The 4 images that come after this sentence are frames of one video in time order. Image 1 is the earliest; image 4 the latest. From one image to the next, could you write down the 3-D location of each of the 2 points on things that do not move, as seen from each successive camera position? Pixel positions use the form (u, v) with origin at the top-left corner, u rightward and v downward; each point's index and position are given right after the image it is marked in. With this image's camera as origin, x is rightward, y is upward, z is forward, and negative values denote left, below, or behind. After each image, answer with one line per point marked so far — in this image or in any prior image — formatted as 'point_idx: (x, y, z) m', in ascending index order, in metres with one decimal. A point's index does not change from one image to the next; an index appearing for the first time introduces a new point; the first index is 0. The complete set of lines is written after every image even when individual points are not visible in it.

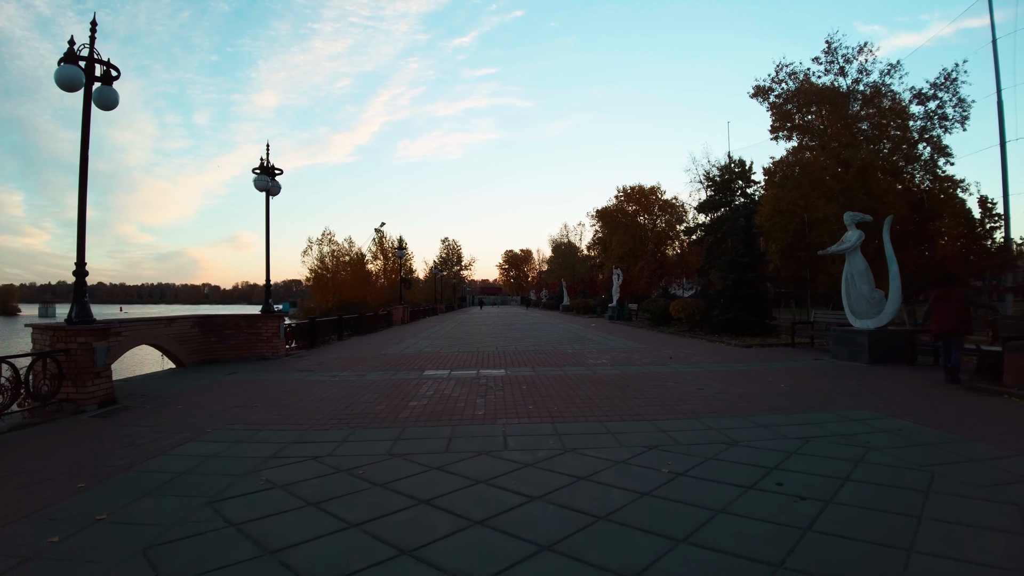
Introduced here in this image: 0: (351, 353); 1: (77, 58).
0: (-4.1, -1.7, +14.4) m
1: (-5.8, +3.1, +7.6) m
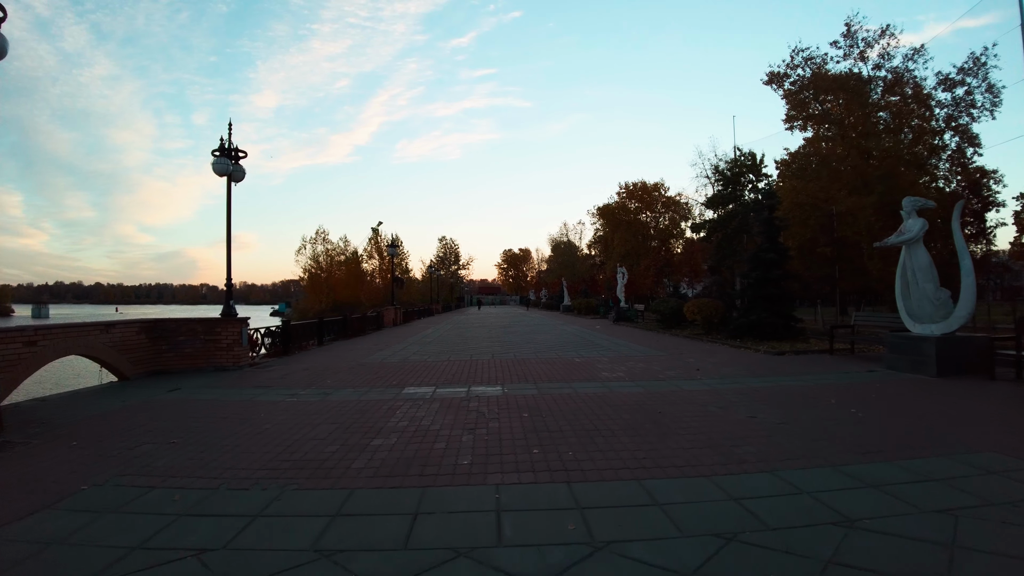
0: (-4.1, -1.7, +12.6) m
1: (-5.9, +3.1, +5.8) m
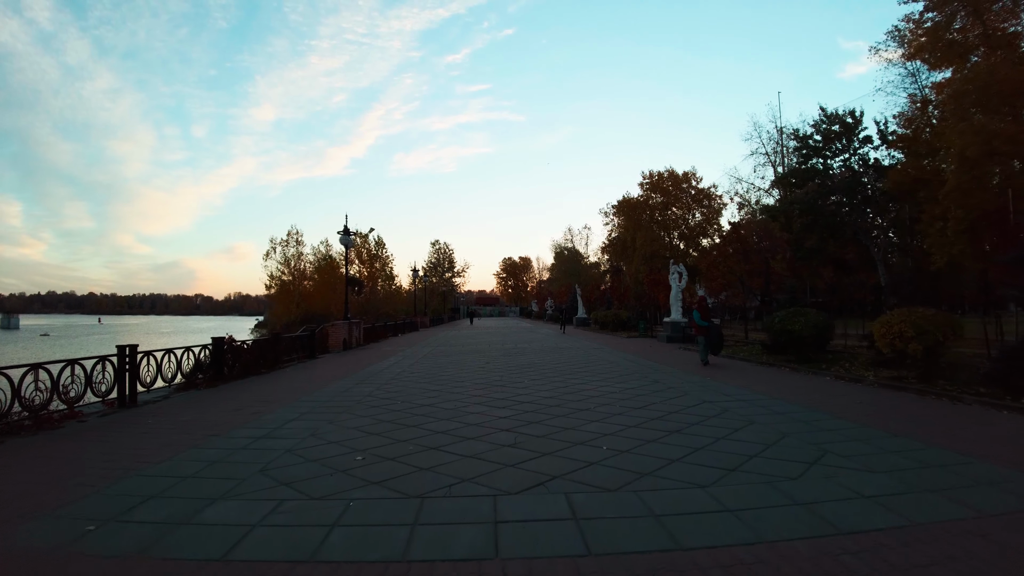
0: (-3.8, -1.5, +3.5) m
1: (-5.4, +3.4, -3.1) m
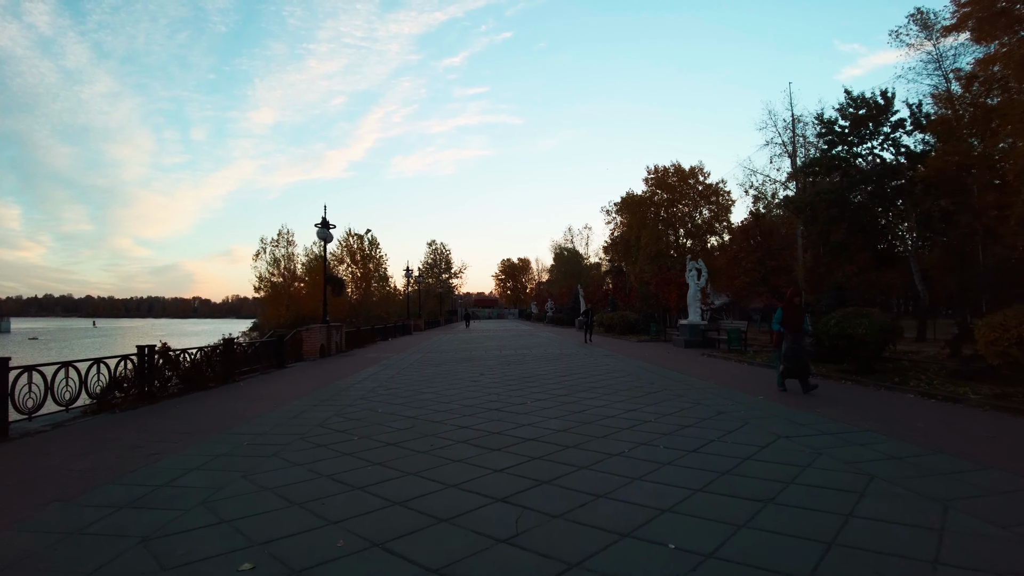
0: (-3.8, -1.4, +1.4) m
1: (-5.4, +3.5, -5.3) m
